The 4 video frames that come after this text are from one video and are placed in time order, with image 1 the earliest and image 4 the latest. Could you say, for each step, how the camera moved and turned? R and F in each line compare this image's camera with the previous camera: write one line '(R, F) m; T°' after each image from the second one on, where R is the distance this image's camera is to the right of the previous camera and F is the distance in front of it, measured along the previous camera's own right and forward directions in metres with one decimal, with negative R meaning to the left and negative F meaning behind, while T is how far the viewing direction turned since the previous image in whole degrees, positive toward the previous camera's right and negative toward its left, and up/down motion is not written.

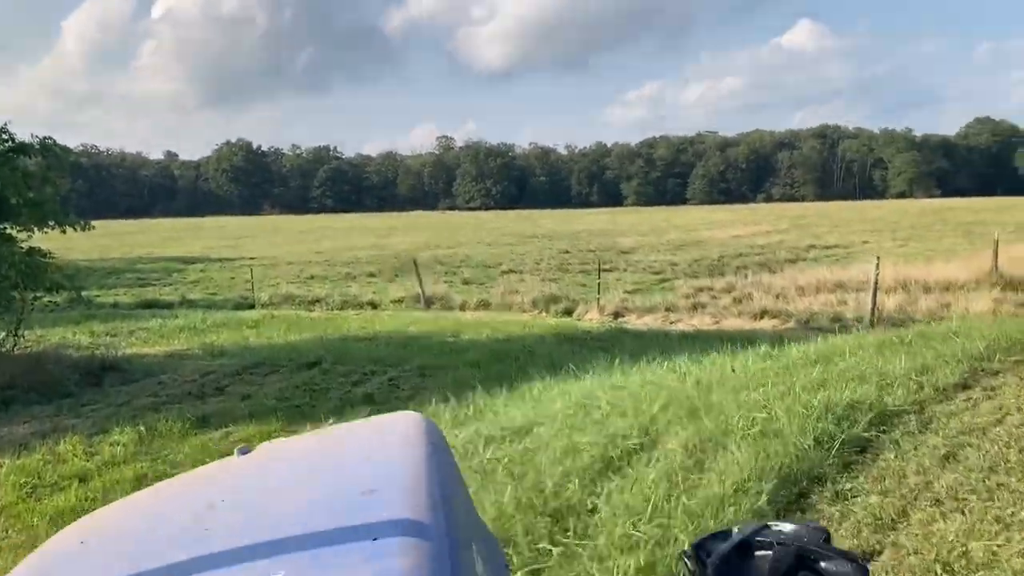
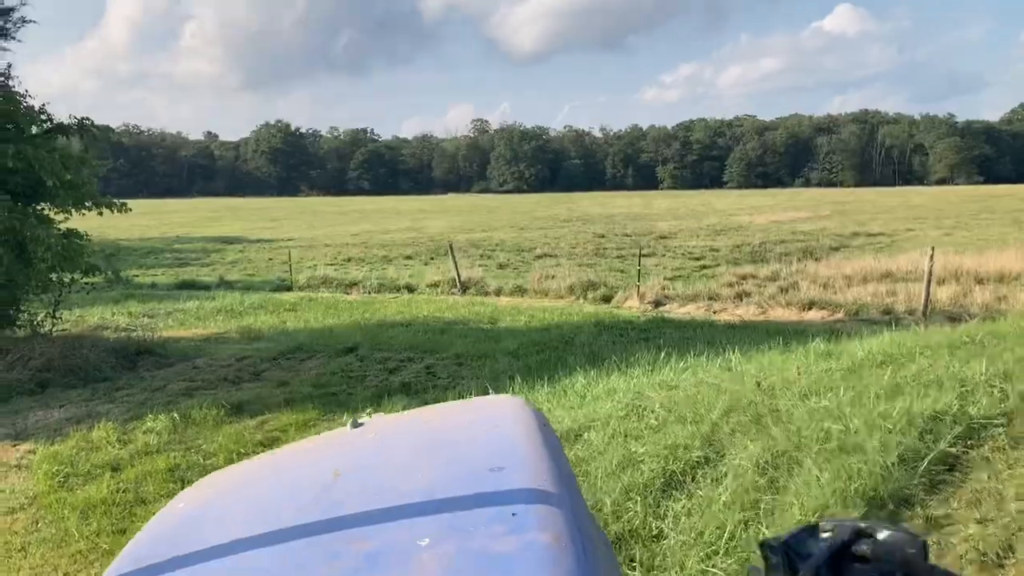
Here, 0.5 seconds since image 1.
(-0.1, +0.3) m; -2°
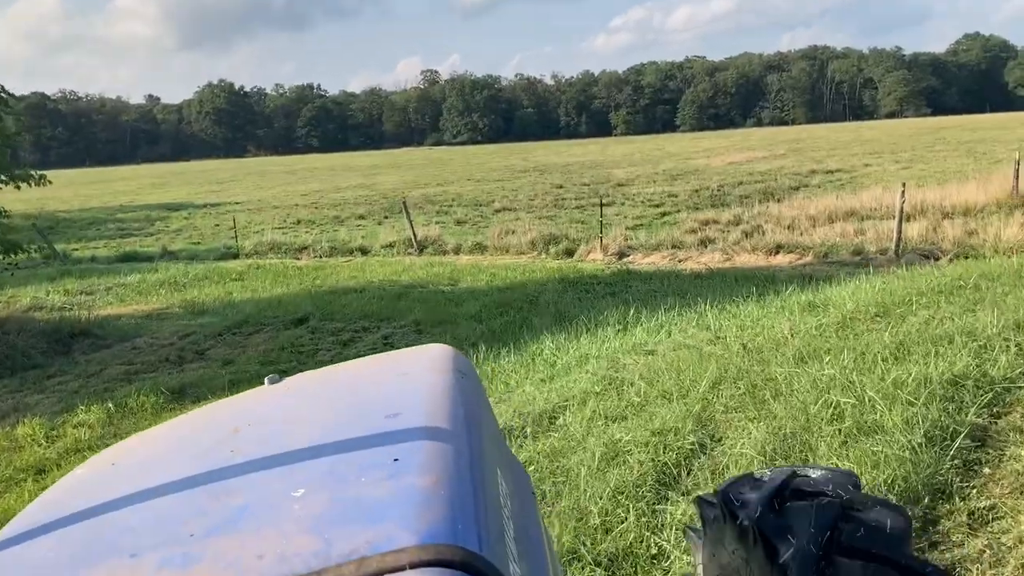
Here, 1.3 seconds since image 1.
(0.0, +0.6) m; +2°
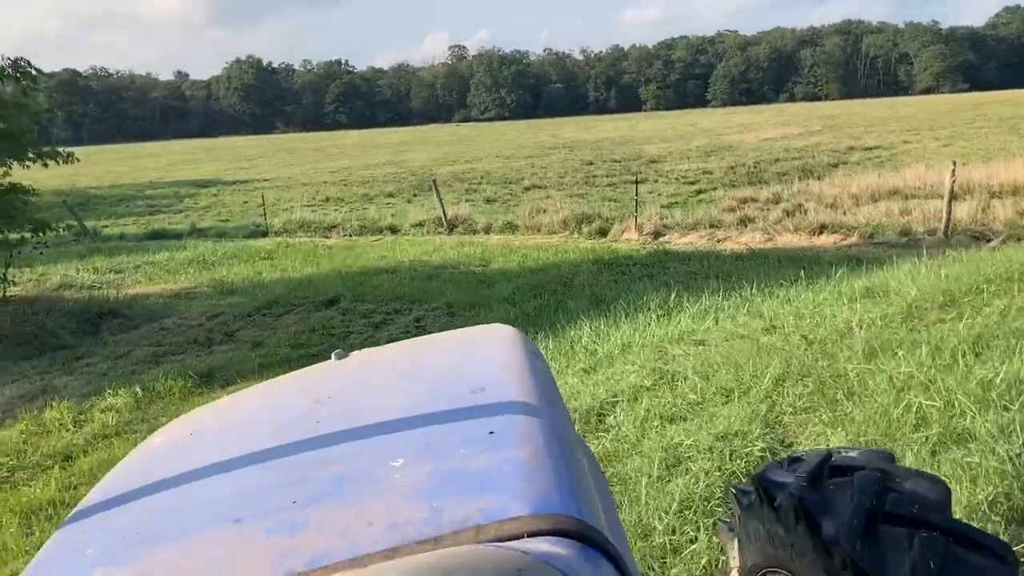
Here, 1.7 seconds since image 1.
(-0.1, +0.3) m; -2°
